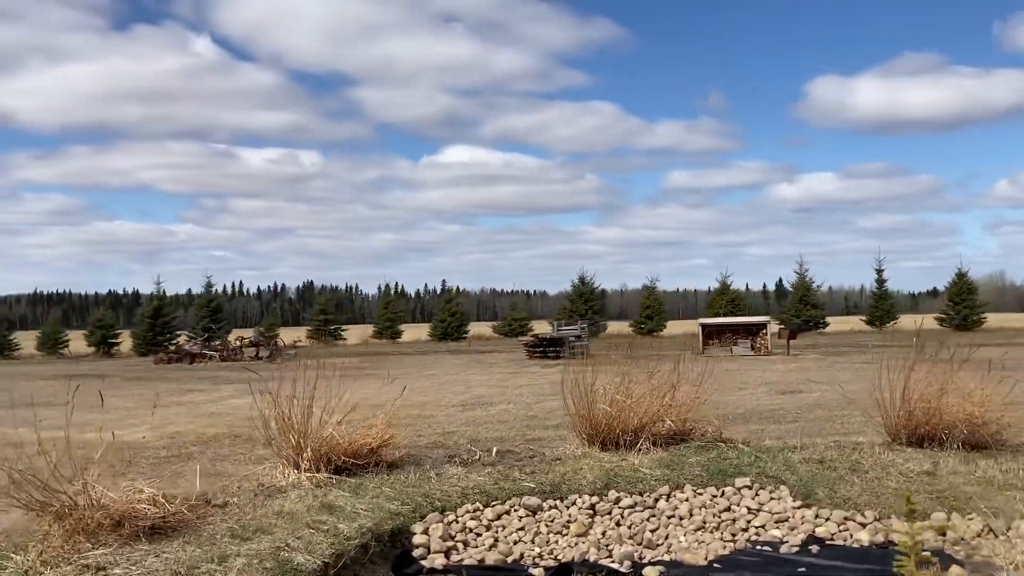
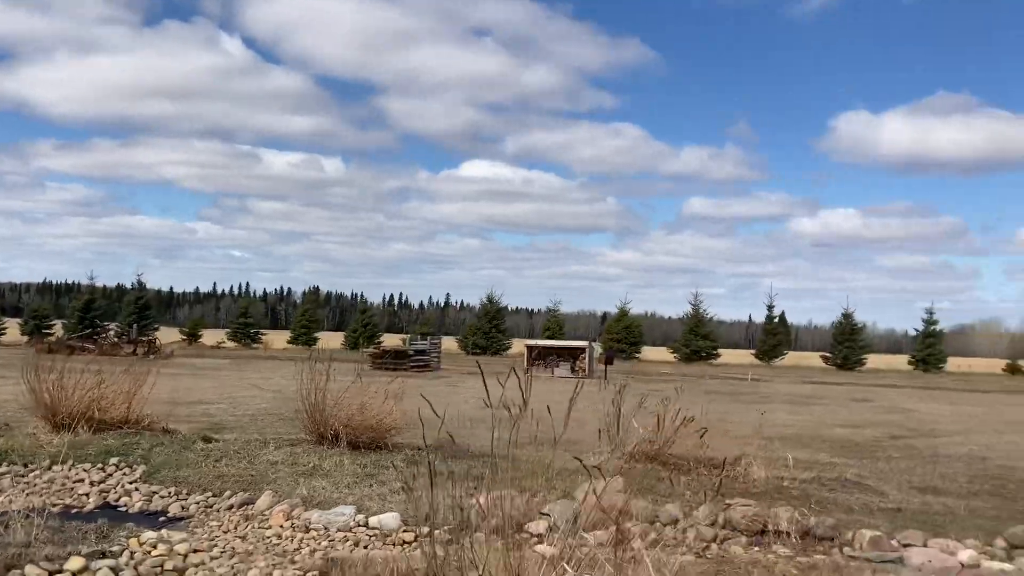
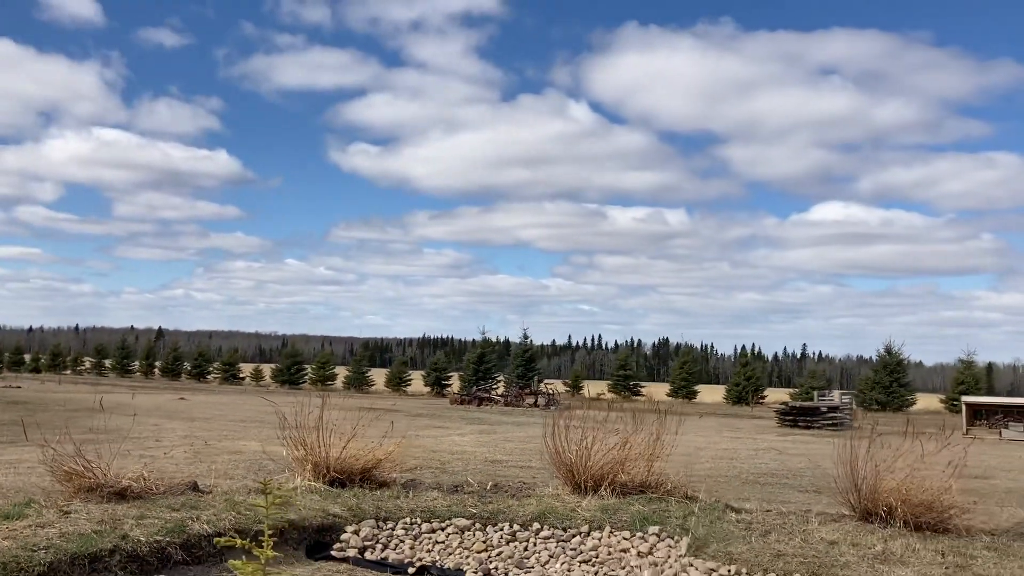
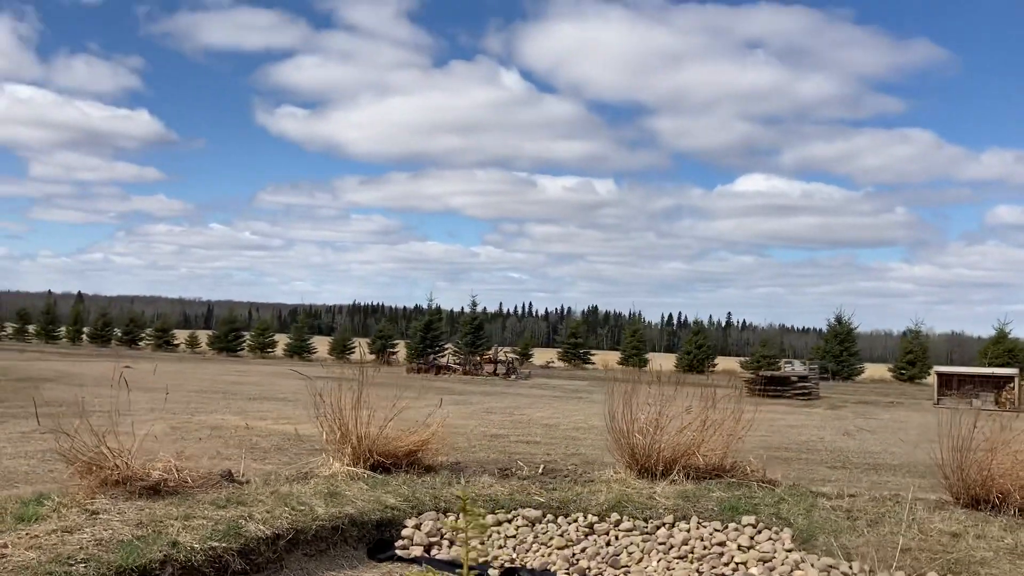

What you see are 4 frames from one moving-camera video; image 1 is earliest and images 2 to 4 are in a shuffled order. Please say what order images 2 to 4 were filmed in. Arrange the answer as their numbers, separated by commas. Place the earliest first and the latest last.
4, 3, 2
